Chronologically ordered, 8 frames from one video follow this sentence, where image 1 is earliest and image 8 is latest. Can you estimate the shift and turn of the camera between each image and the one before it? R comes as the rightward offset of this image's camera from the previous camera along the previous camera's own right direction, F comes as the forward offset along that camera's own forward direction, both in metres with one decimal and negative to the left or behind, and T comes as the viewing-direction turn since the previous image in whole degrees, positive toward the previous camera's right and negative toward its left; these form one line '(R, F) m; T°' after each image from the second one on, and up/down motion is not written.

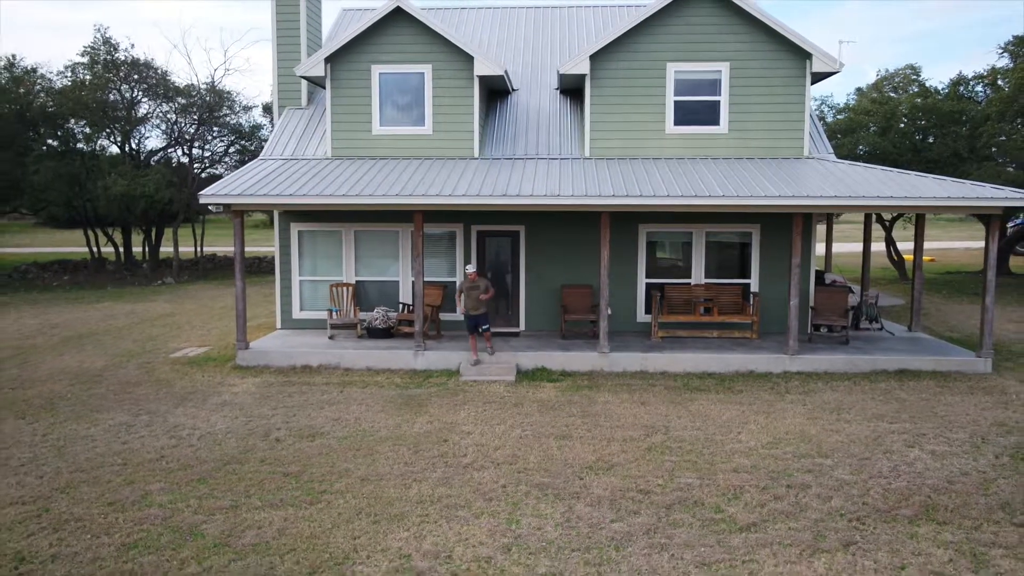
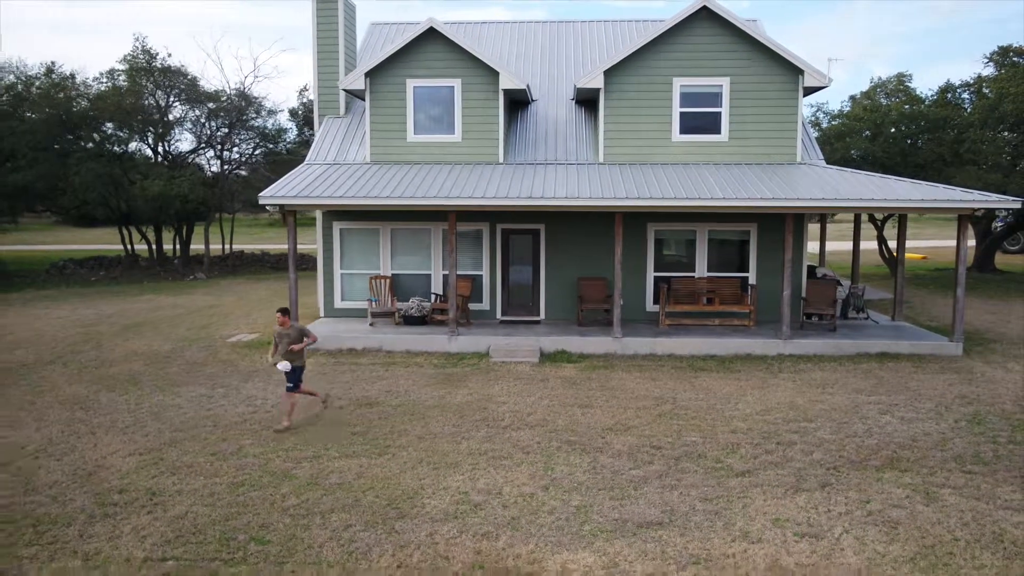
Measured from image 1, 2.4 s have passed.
(-0.3, -1.5) m; 0°
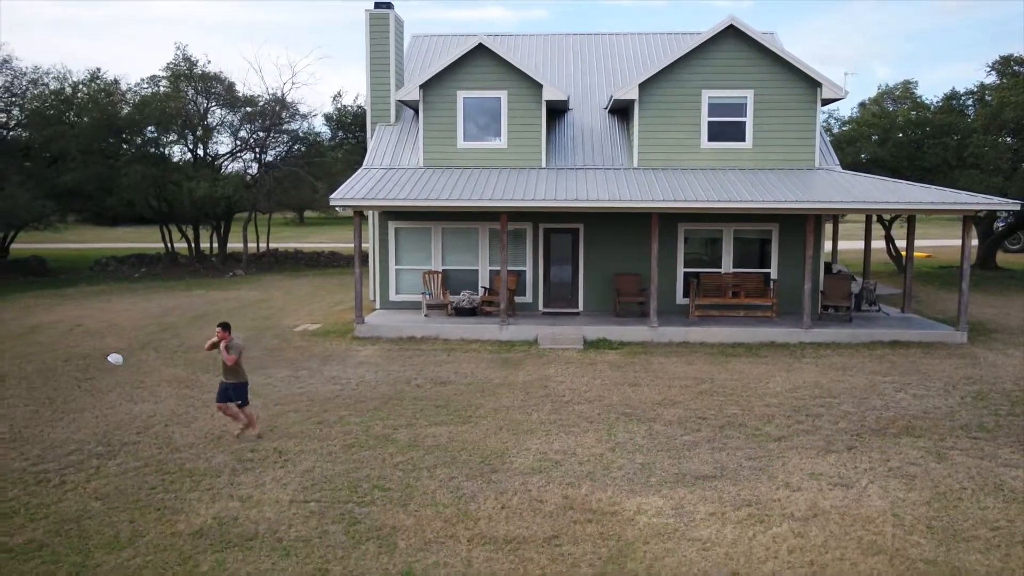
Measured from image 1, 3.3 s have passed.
(-0.6, -1.3) m; 0°
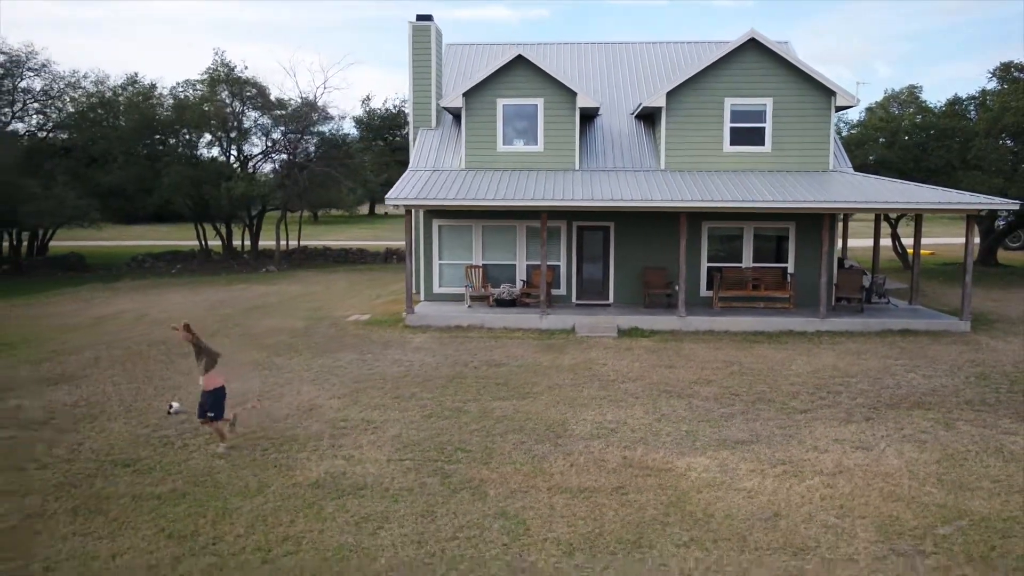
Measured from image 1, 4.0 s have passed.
(-0.6, -1.3) m; 0°
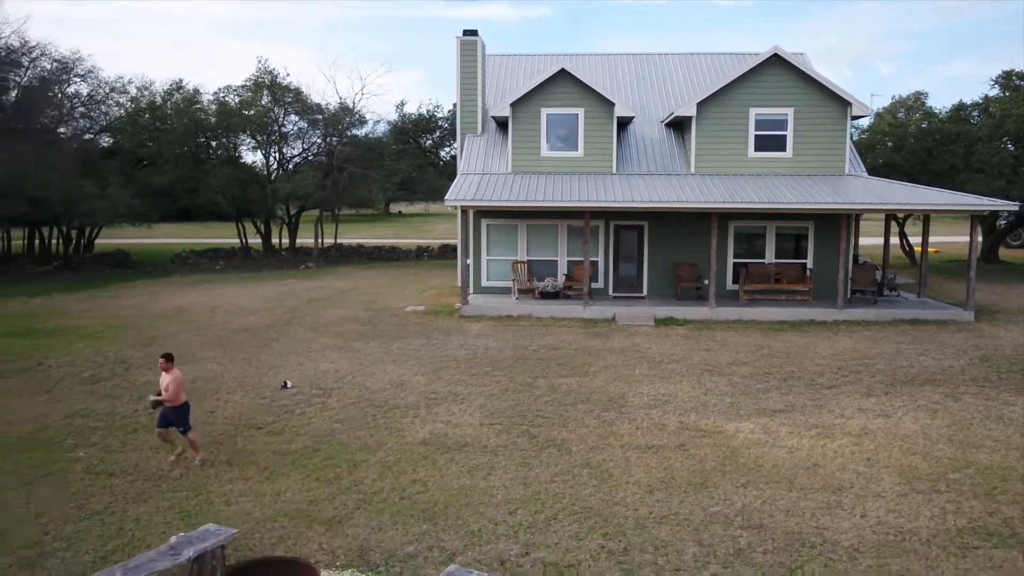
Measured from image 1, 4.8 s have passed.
(-0.7, -1.6) m; 0°
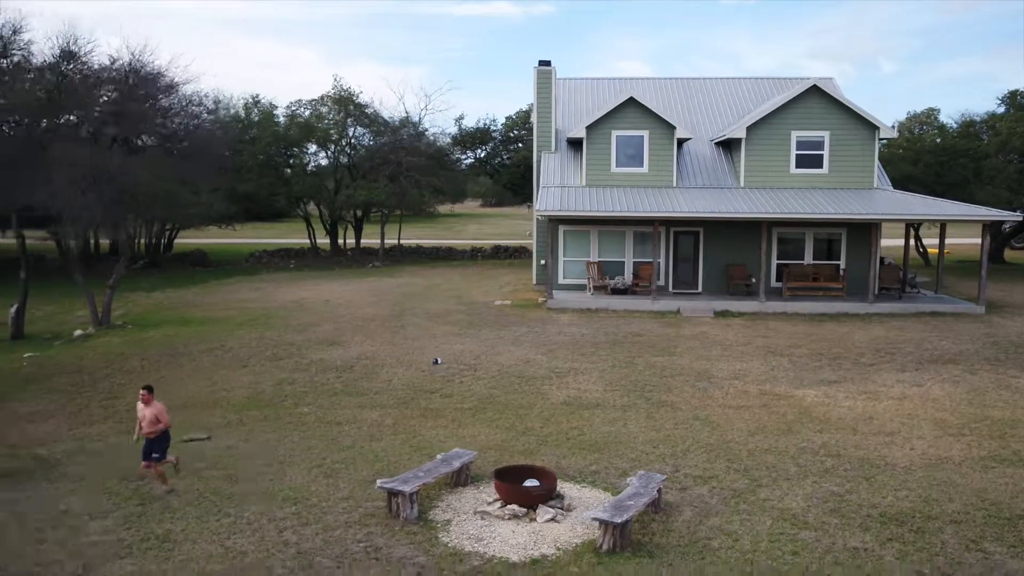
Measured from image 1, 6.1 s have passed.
(-1.5, -3.1) m; 0°
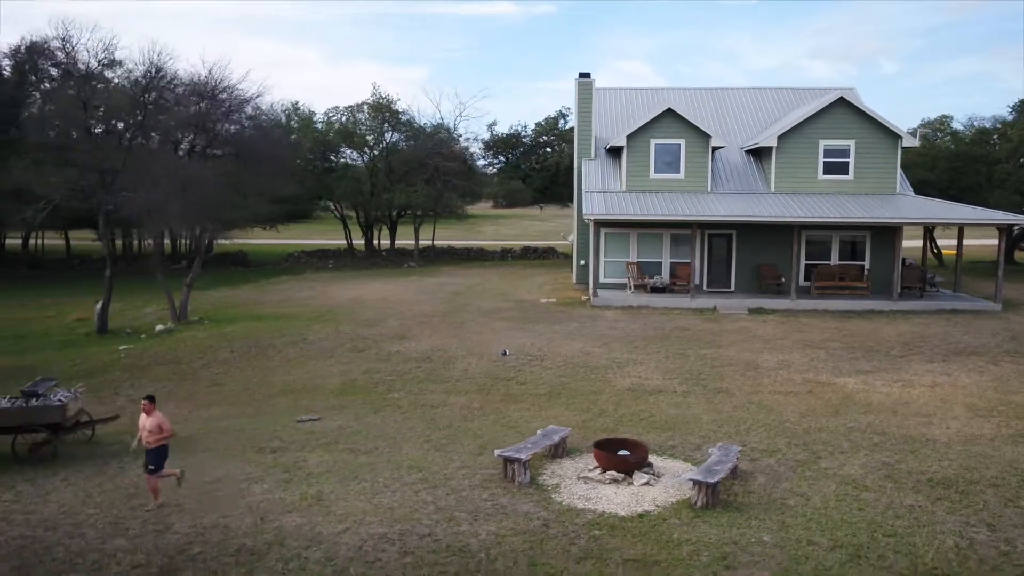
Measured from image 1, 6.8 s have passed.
(-0.9, -1.5) m; 0°
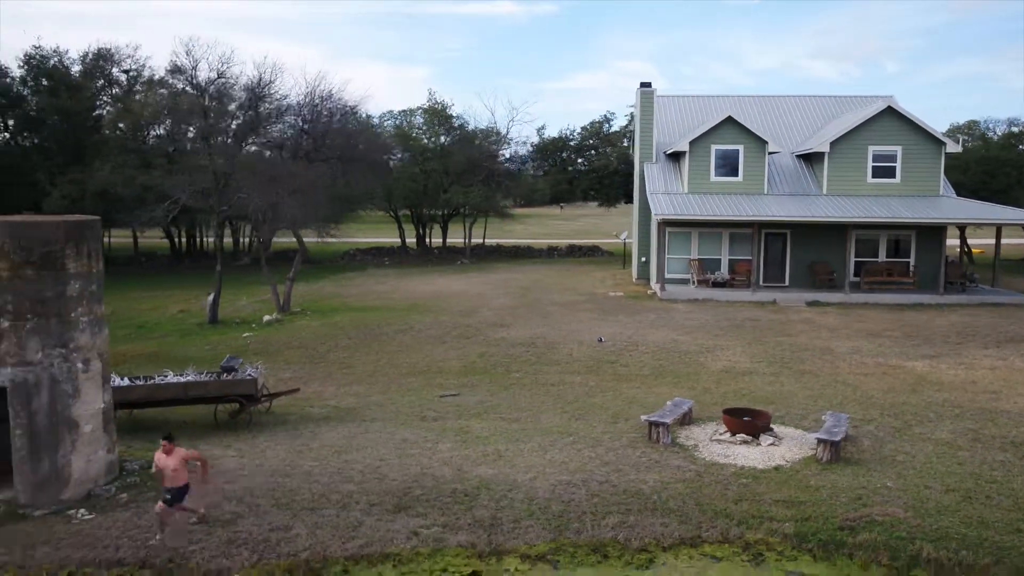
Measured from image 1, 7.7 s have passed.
(-1.6, -1.8) m; 0°
